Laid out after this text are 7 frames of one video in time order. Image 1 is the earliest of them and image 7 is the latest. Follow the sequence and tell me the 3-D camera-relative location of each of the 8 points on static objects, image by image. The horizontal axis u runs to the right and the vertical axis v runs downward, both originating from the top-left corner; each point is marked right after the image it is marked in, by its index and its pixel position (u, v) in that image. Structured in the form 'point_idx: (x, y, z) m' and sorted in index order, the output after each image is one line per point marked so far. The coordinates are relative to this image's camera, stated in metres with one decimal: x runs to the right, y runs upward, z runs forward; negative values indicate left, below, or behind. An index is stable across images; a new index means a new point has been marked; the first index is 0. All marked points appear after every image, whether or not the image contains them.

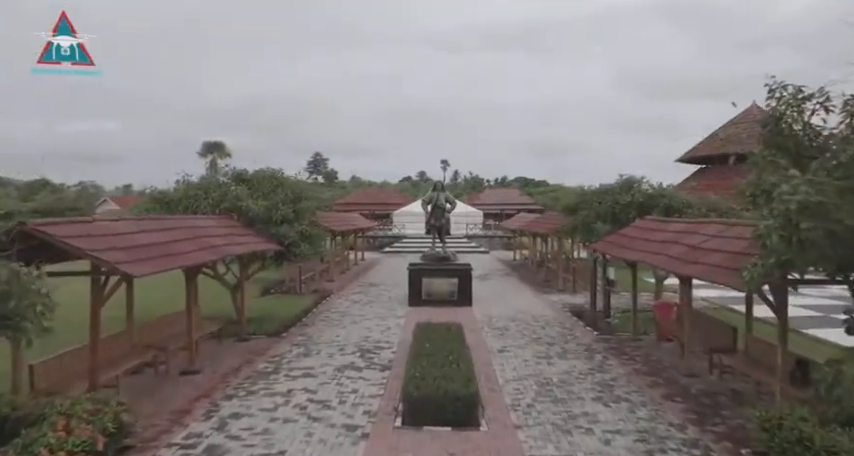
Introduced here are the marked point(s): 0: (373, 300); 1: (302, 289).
0: (-1.5, -2.0, +15.4) m
1: (-3.9, -1.9, +16.9) m
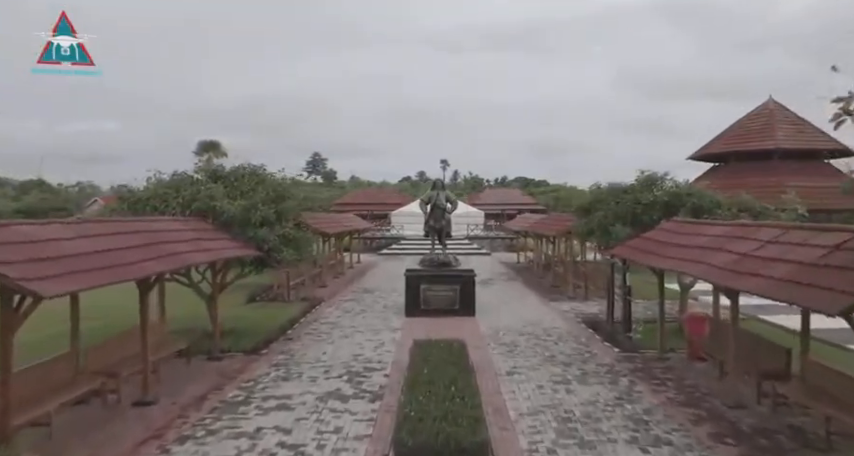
0: (-1.5, -2.1, +14.1) m
1: (-3.9, -2.0, +15.6) m
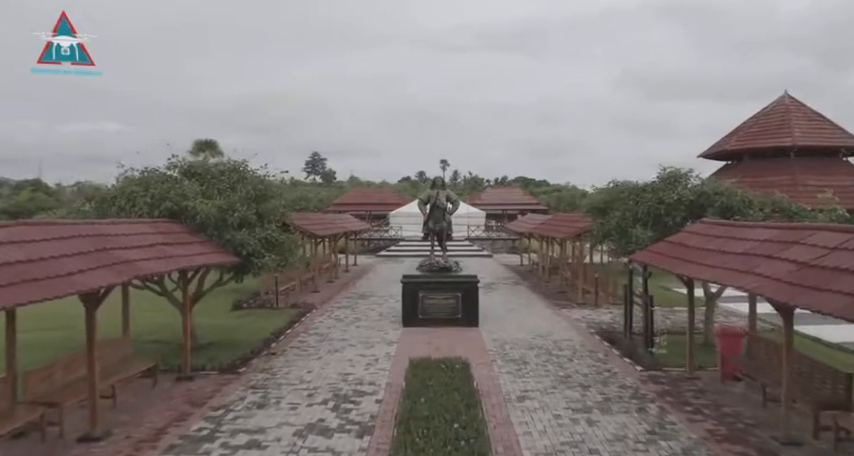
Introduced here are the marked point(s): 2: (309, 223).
0: (-1.6, -2.1, +12.9) m
1: (-3.9, -2.0, +14.5) m
2: (-3.7, +0.2, +17.1) m
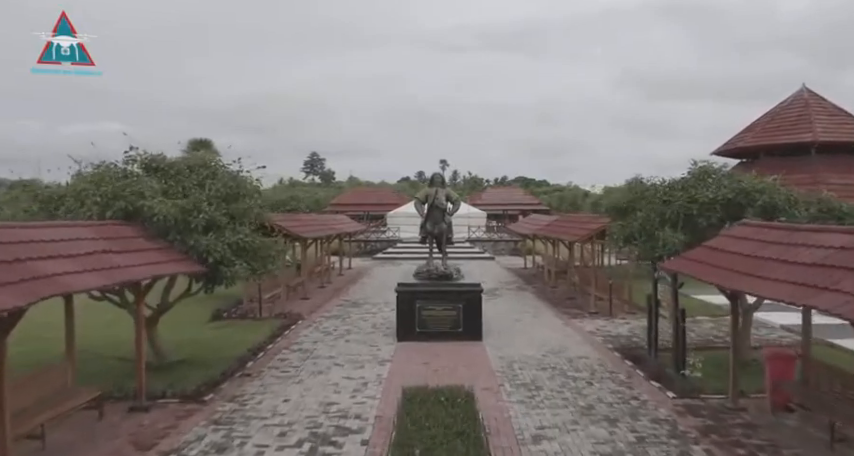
0: (-1.6, -2.2, +11.7) m
1: (-4.0, -2.1, +13.2) m
2: (-3.8, +0.1, +15.9) m
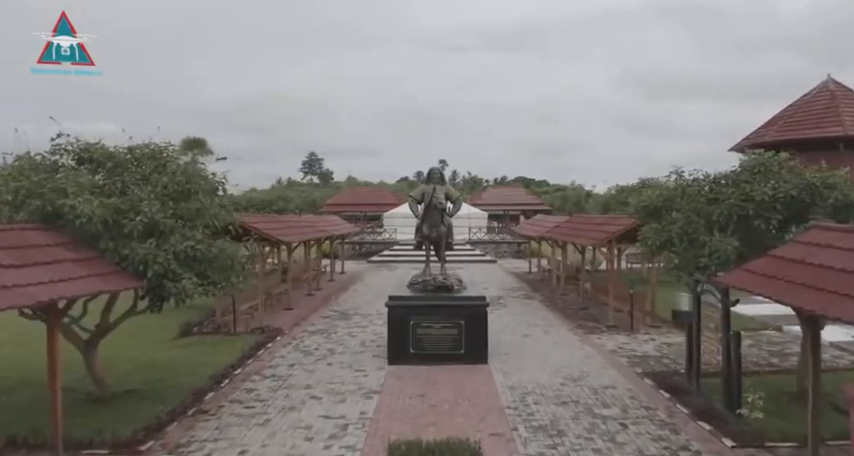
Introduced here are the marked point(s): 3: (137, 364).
0: (-1.7, -2.2, +10.1) m
1: (-4.0, -2.1, +11.6) m
2: (-3.8, +0.1, +14.3) m
3: (-5.1, -2.3, +9.6) m
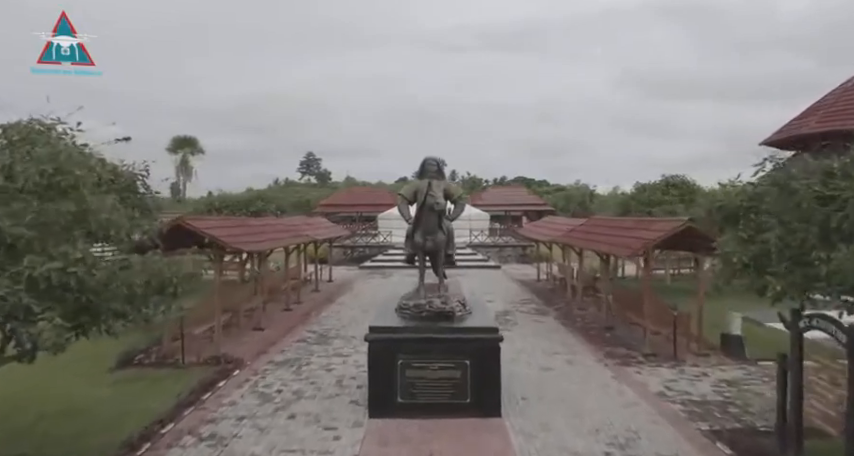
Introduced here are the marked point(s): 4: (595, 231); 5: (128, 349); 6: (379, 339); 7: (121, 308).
0: (-1.8, -2.4, +7.9) m
1: (-4.1, -2.2, +9.4) m
2: (-3.9, -0.1, +12.1) m
3: (-5.1, -2.4, +7.3) m
4: (+4.3, -0.1, +13.3) m
5: (-5.4, -2.2, +9.9) m
6: (-0.6, -1.4, +6.8) m
7: (-2.9, -0.7, +5.0) m
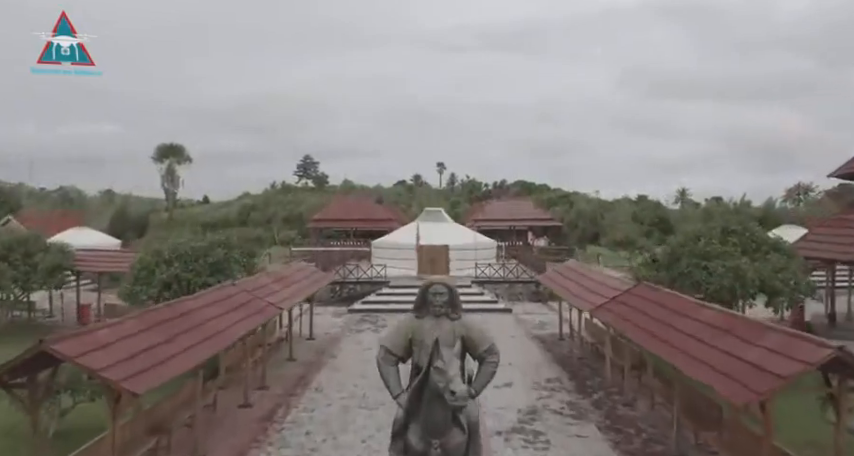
0: (-1.8, -3.8, +4.5) m
1: (-4.1, -3.7, +6.1) m
2: (-3.9, -1.5, +8.7) m
3: (-5.1, -3.9, +4.0) m
4: (+4.3, -1.5, +9.9) m
5: (-5.4, -3.6, +6.6) m
6: (-0.6, -2.8, +3.4) m
7: (-2.8, -2.2, +1.7) m
